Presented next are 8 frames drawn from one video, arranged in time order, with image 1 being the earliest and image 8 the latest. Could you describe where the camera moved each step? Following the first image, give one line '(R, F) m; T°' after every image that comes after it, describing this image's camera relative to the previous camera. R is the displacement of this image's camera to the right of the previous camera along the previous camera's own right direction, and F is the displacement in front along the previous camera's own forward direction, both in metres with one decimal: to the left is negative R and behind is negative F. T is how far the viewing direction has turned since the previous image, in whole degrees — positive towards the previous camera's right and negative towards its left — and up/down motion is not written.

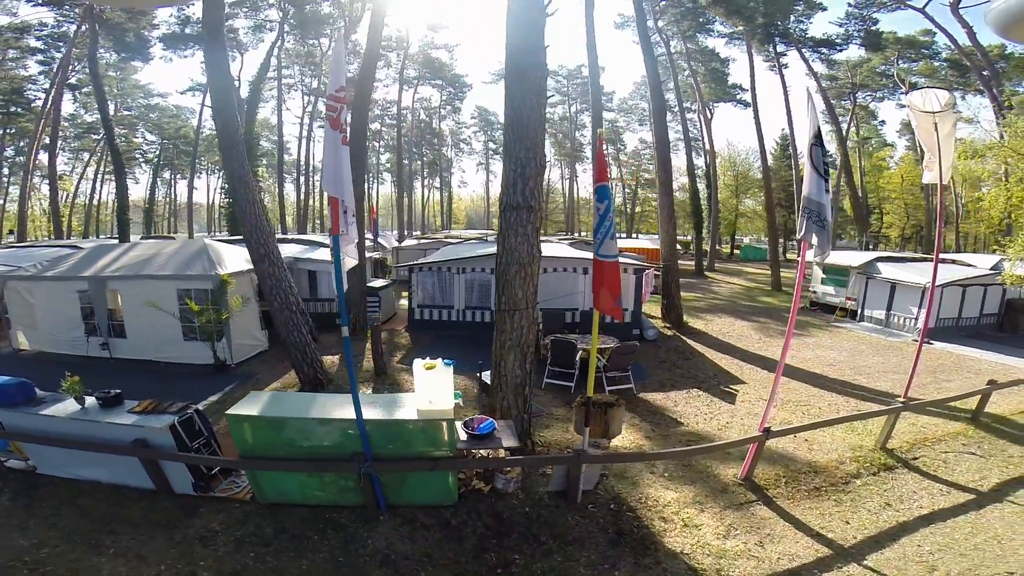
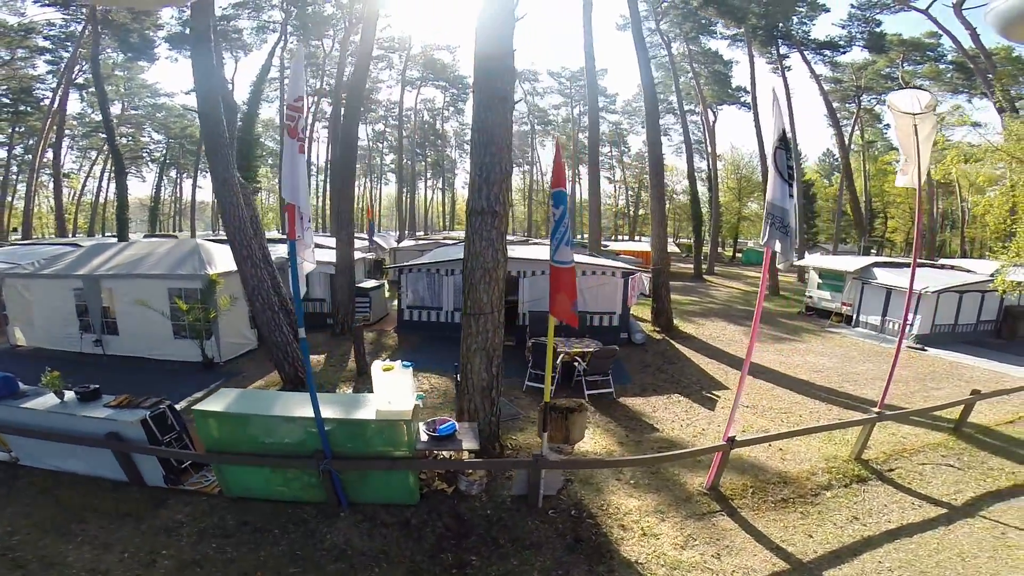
(+0.5, +0.1) m; -1°
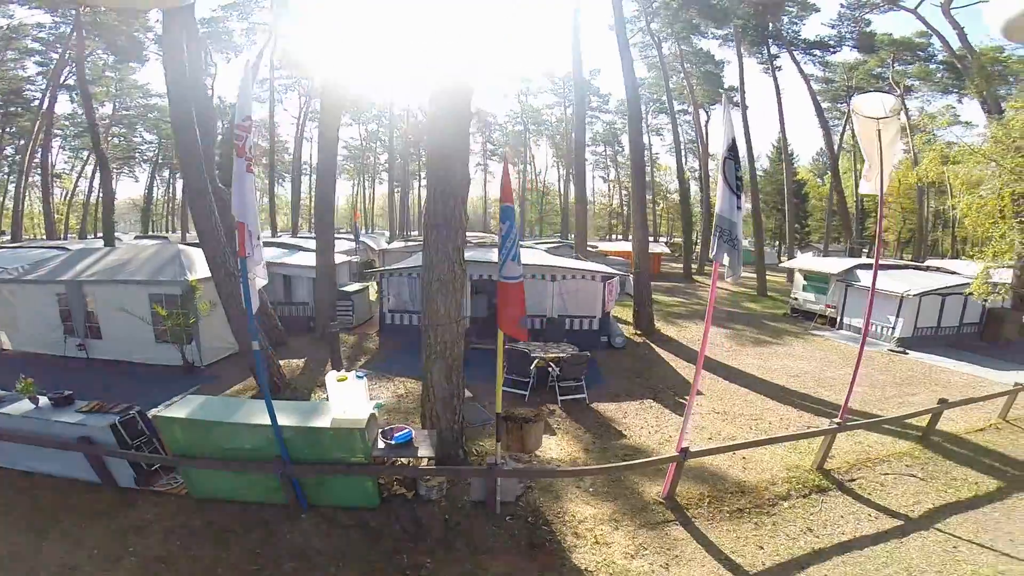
(+0.5, 0.0) m; 0°
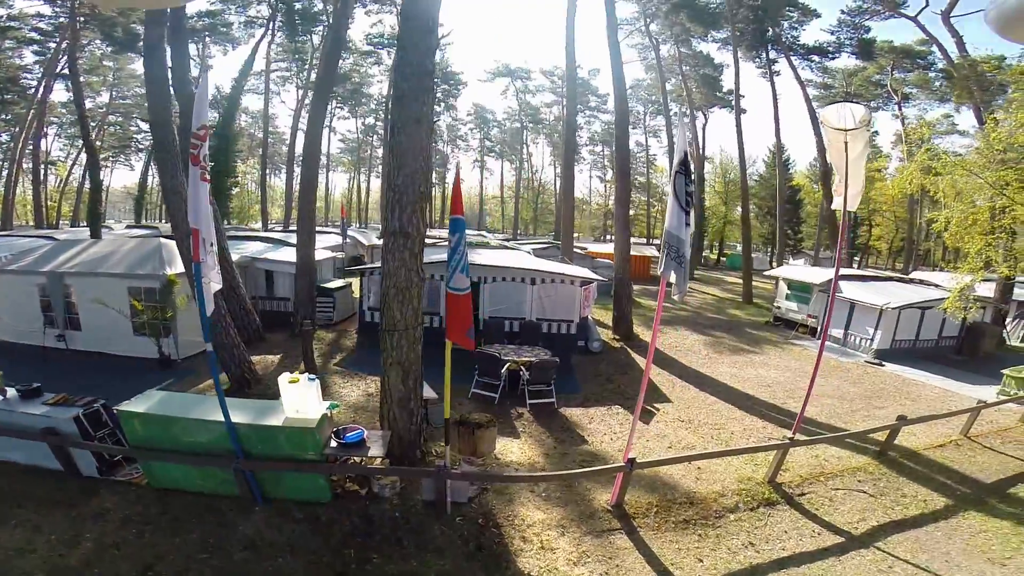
(+0.5, 0.0) m; 0°
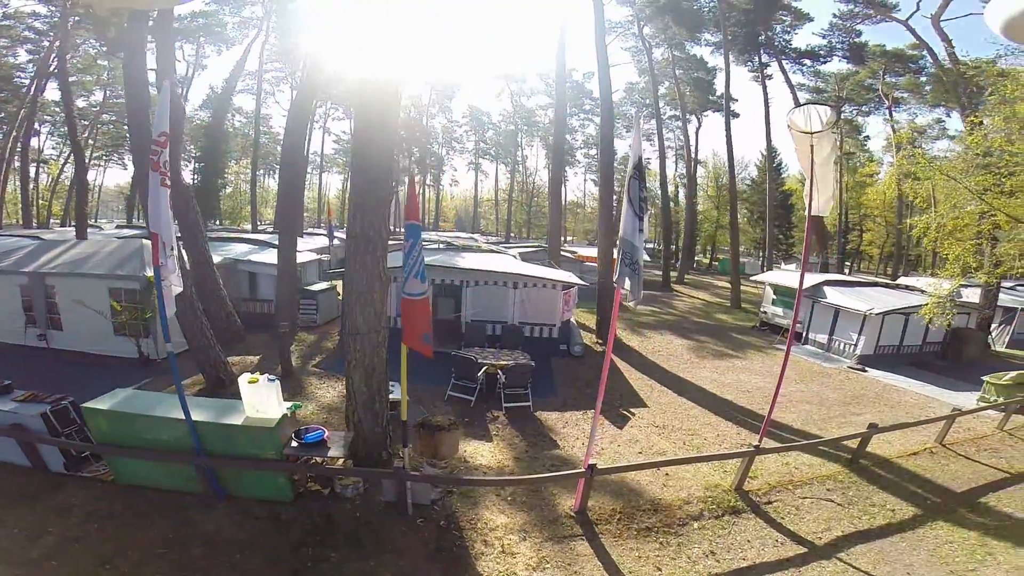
(+0.4, 0.0) m; 0°
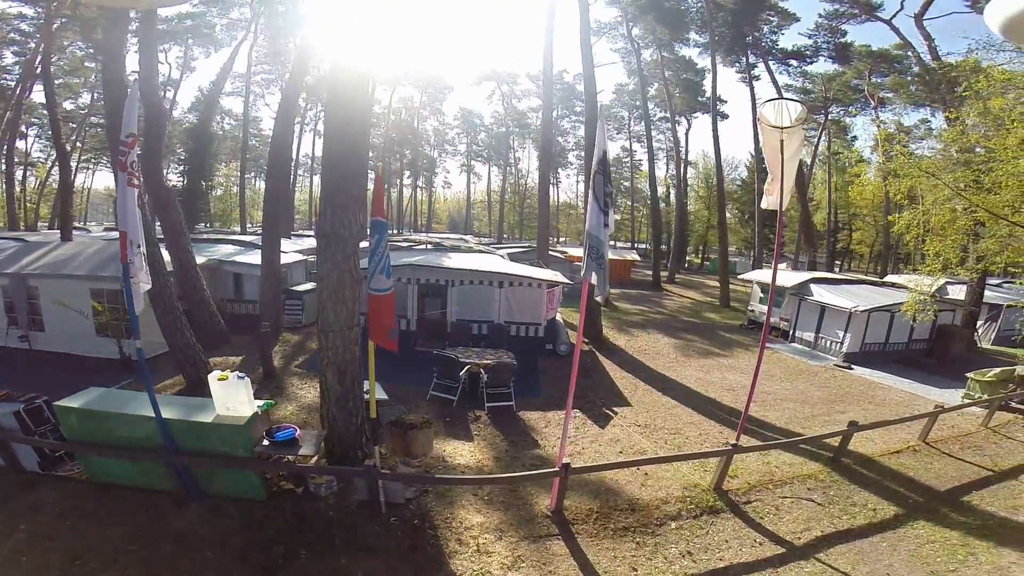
(+0.2, 0.0) m; 0°
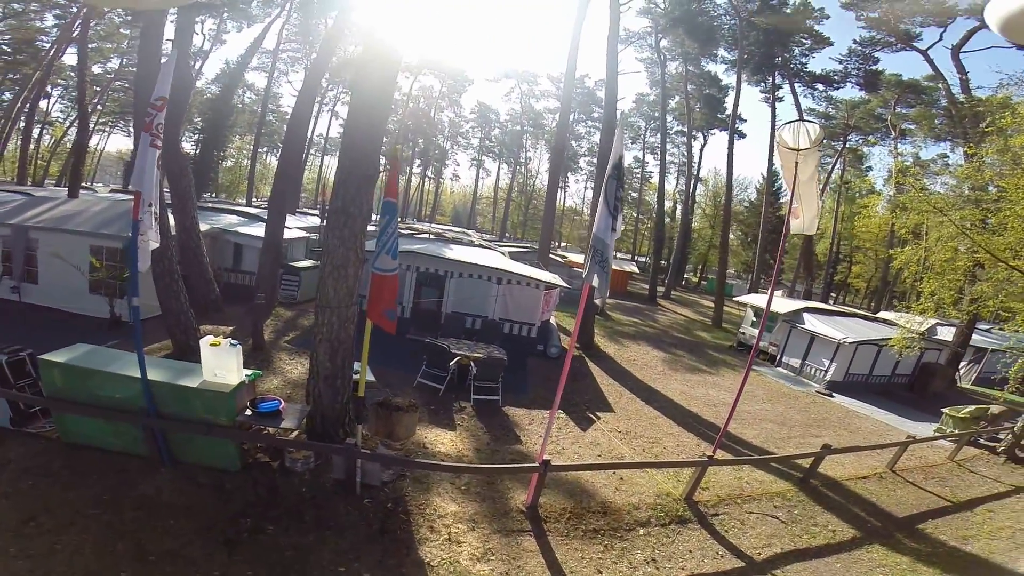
(0.0, -0.1) m; 0°
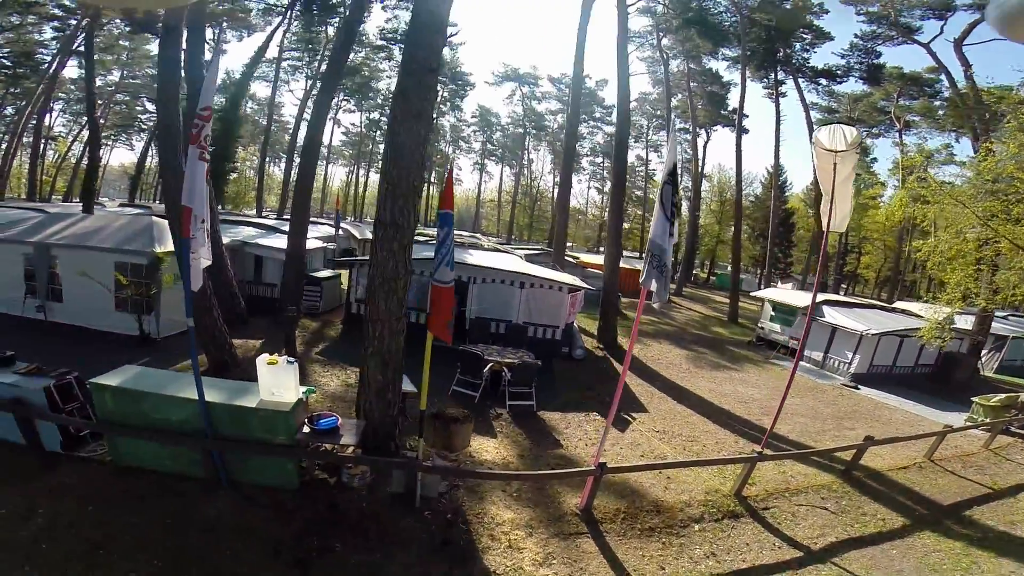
(-0.6, -0.1) m; 0°
